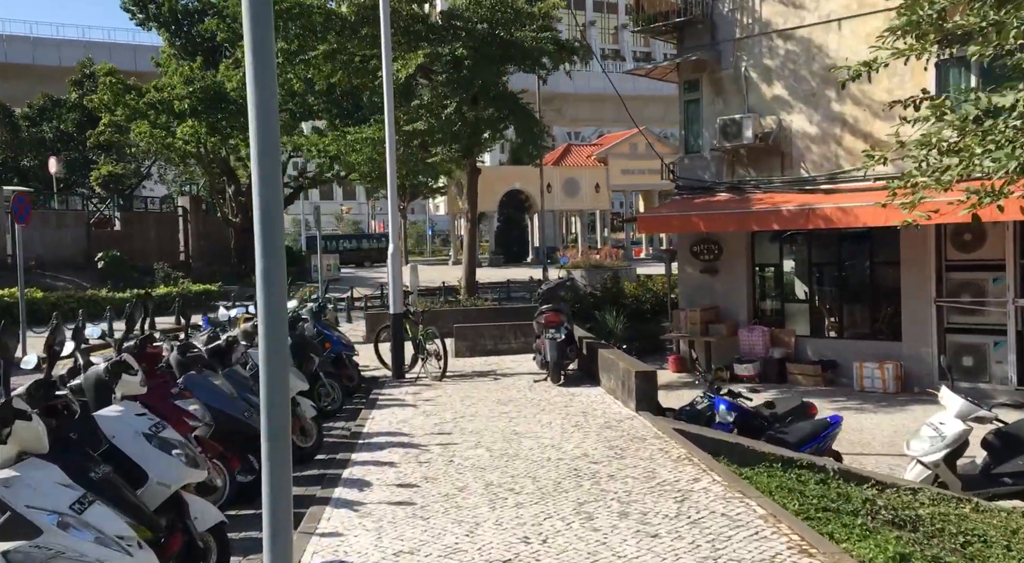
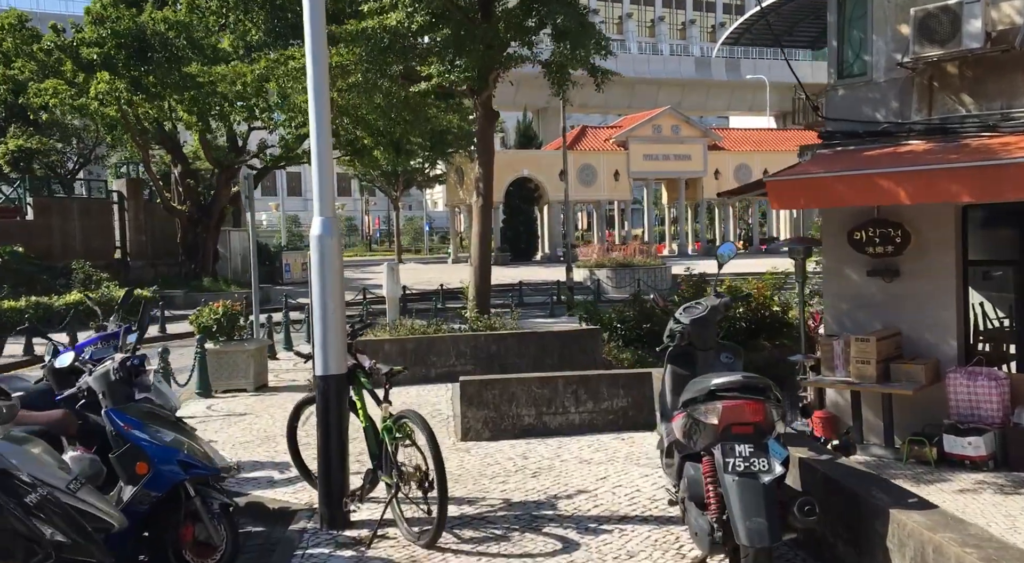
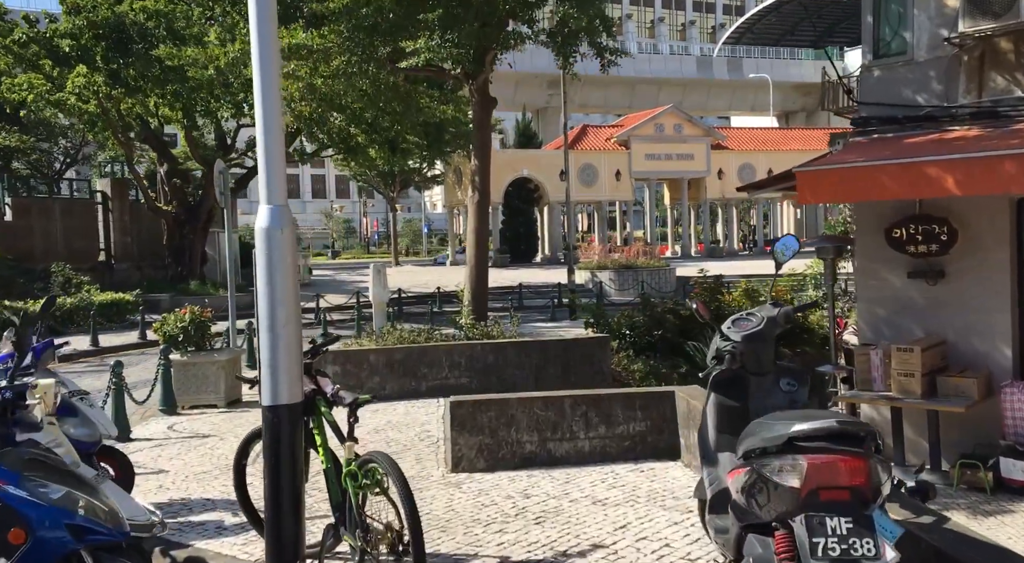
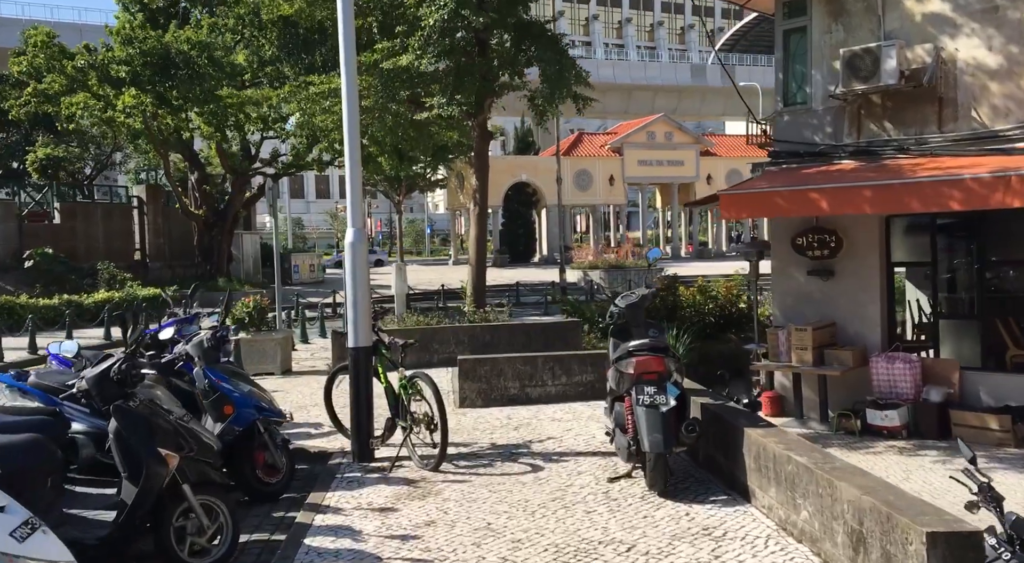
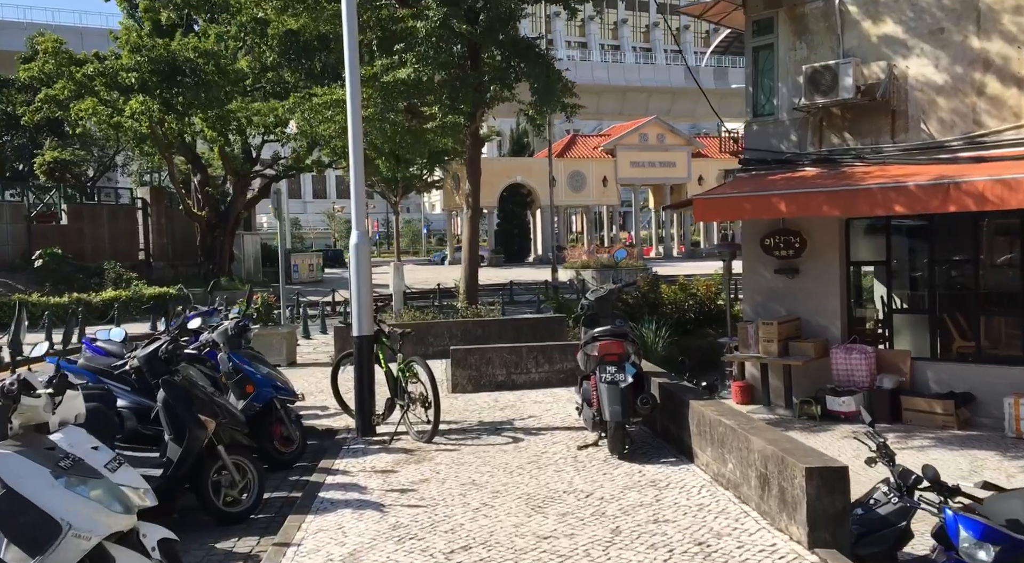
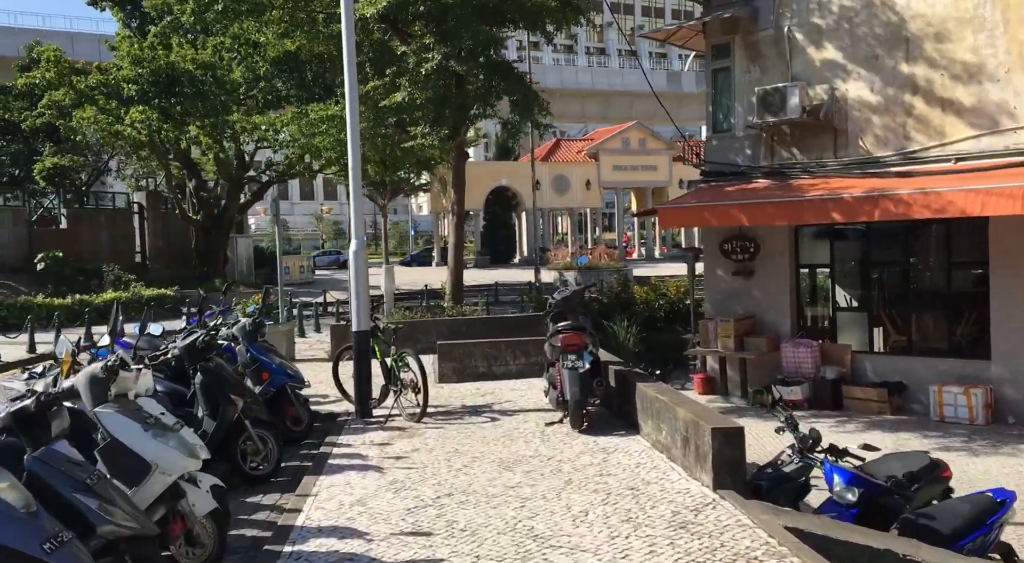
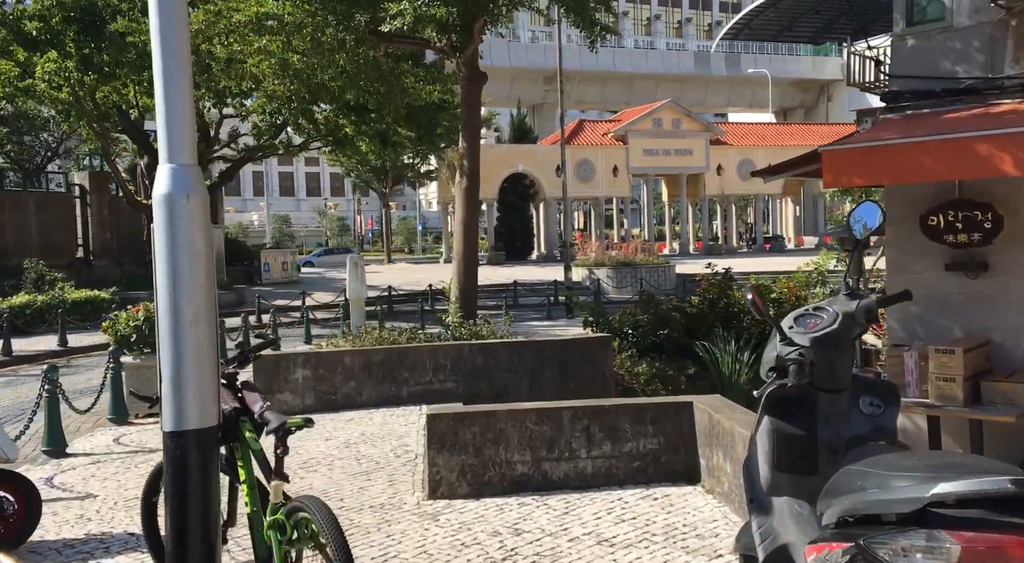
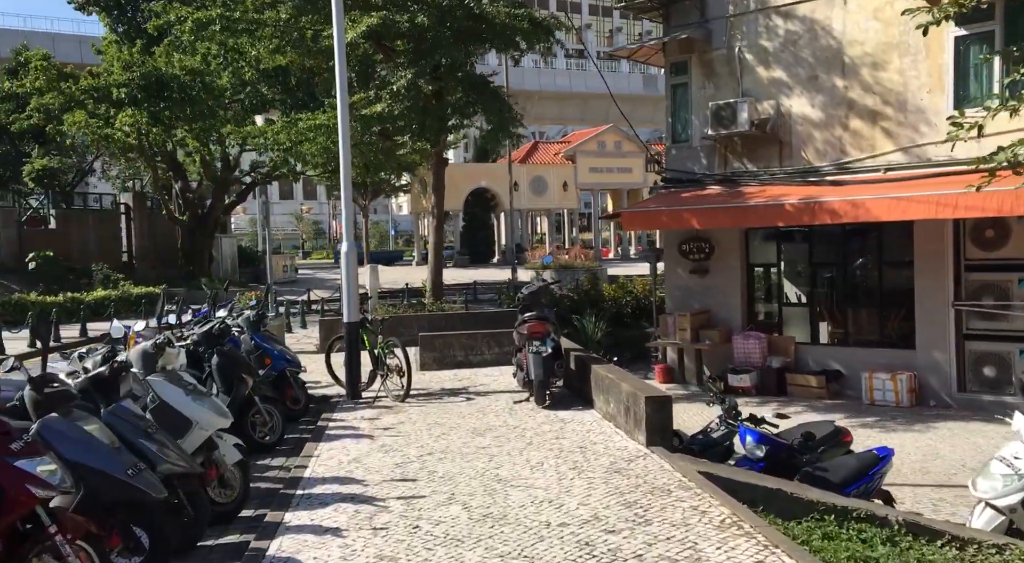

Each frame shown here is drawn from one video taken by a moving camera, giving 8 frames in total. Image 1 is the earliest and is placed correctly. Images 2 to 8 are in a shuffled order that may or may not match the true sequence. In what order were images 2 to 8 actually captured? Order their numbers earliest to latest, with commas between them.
8, 6, 5, 4, 2, 3, 7
